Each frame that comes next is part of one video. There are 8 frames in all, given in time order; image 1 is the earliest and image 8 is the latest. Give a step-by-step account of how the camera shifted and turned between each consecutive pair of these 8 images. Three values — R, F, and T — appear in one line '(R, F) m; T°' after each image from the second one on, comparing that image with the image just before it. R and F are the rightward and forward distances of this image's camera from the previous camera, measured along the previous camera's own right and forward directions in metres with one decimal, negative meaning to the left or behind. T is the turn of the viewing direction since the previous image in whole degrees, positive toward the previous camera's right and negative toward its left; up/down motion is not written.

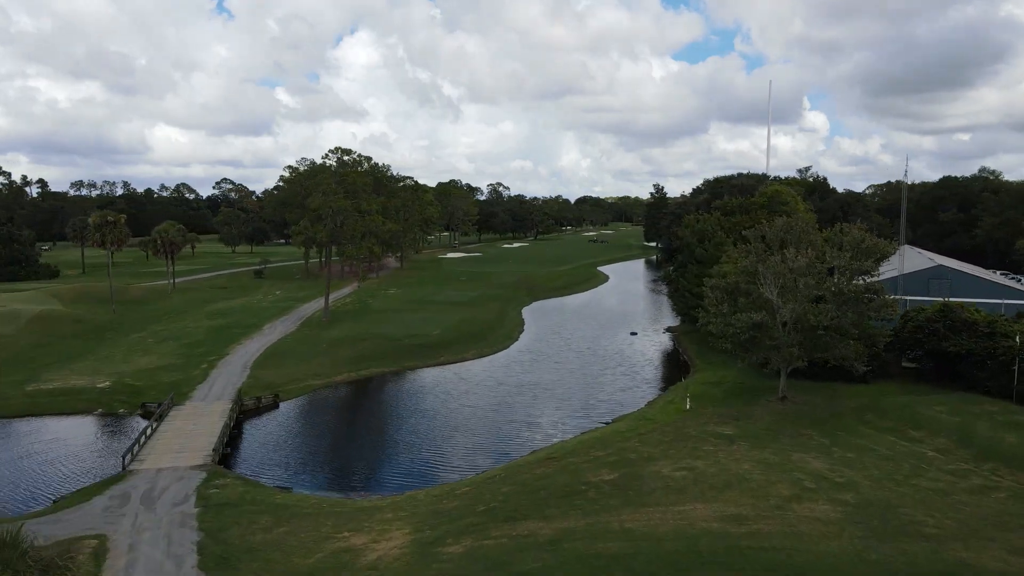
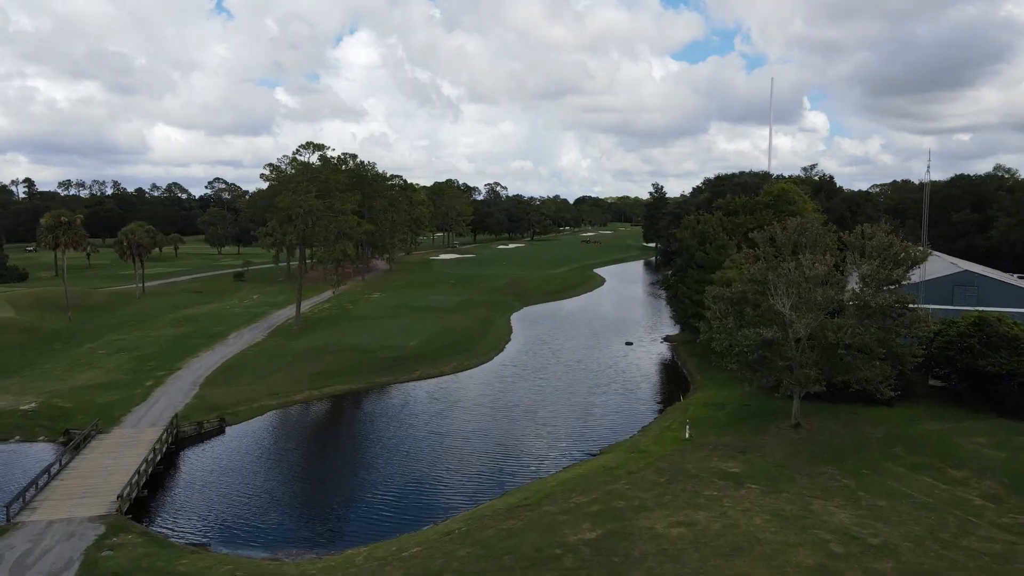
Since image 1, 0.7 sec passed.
(+1.1, +3.7) m; 0°
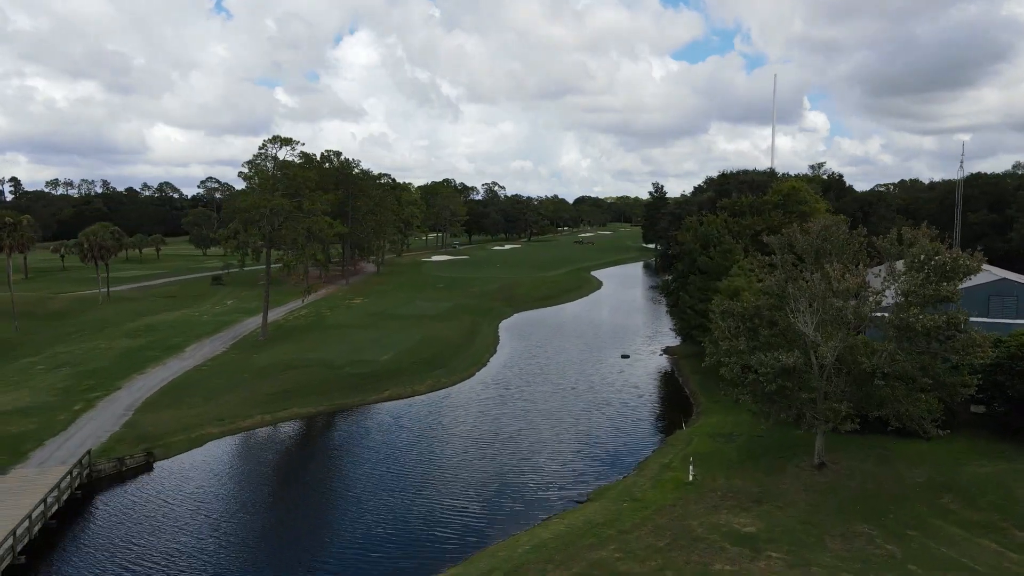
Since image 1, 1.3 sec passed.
(+1.0, +4.0) m; 0°
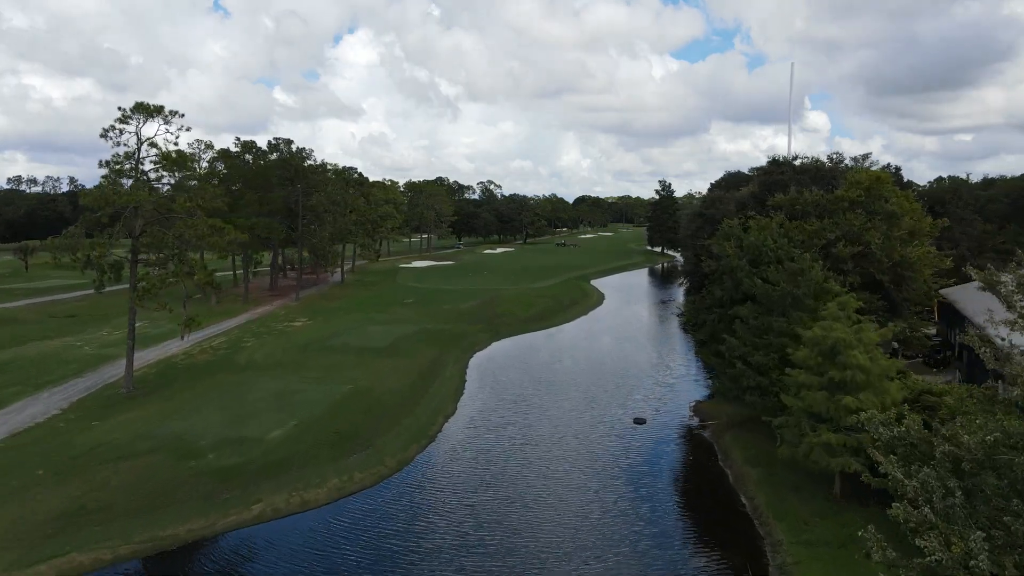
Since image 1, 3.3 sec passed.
(+1.6, +12.9) m; 0°
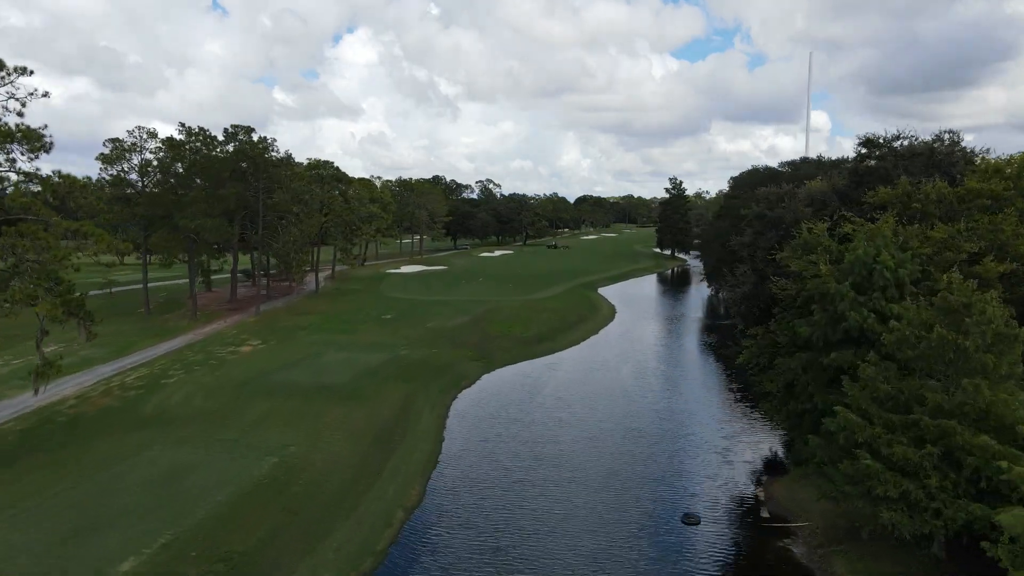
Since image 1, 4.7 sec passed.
(+0.3, +9.4) m; 0°
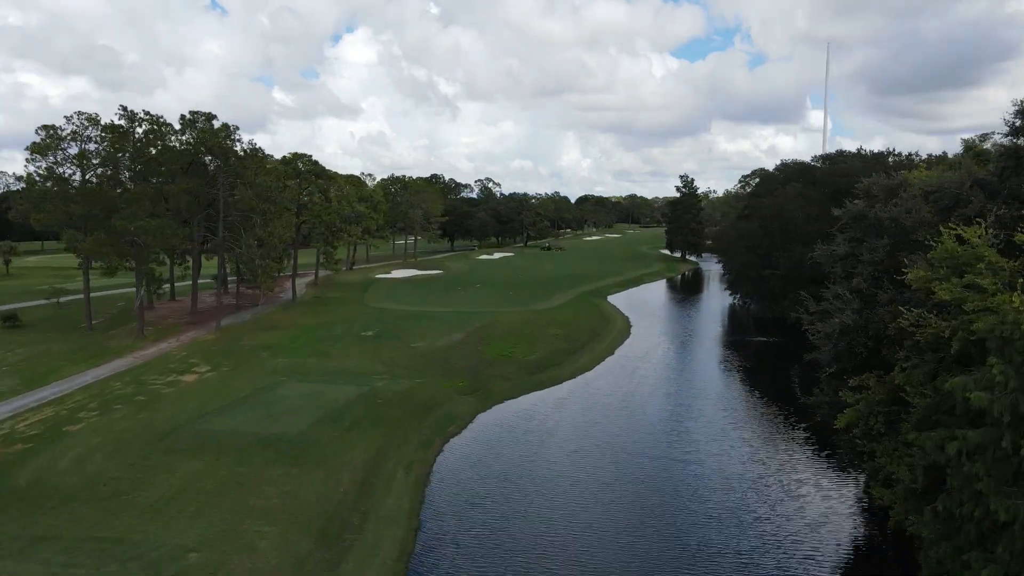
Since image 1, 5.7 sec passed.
(-0.1, +7.6) m; 0°
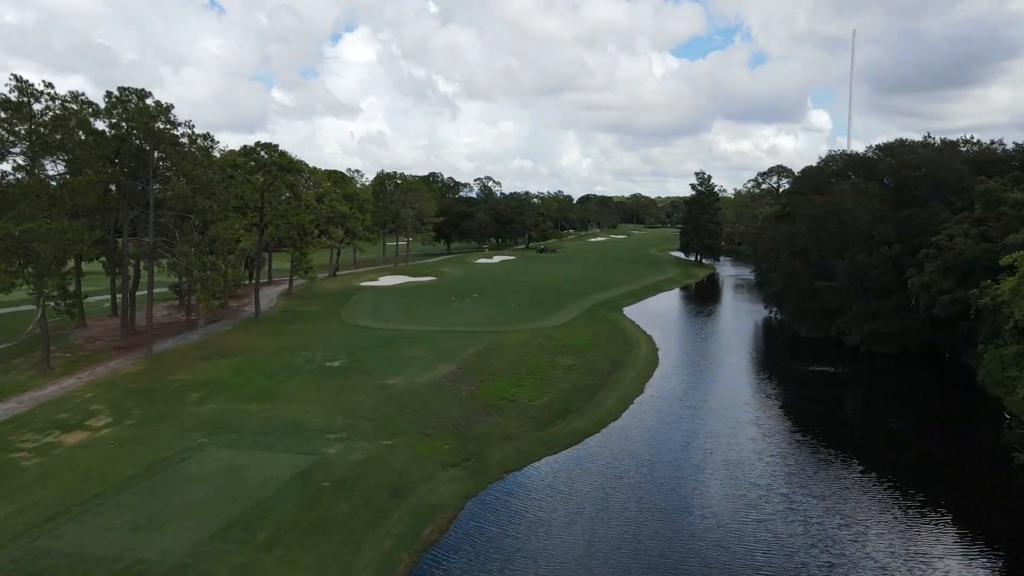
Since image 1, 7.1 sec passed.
(-0.2, +9.3) m; 0°
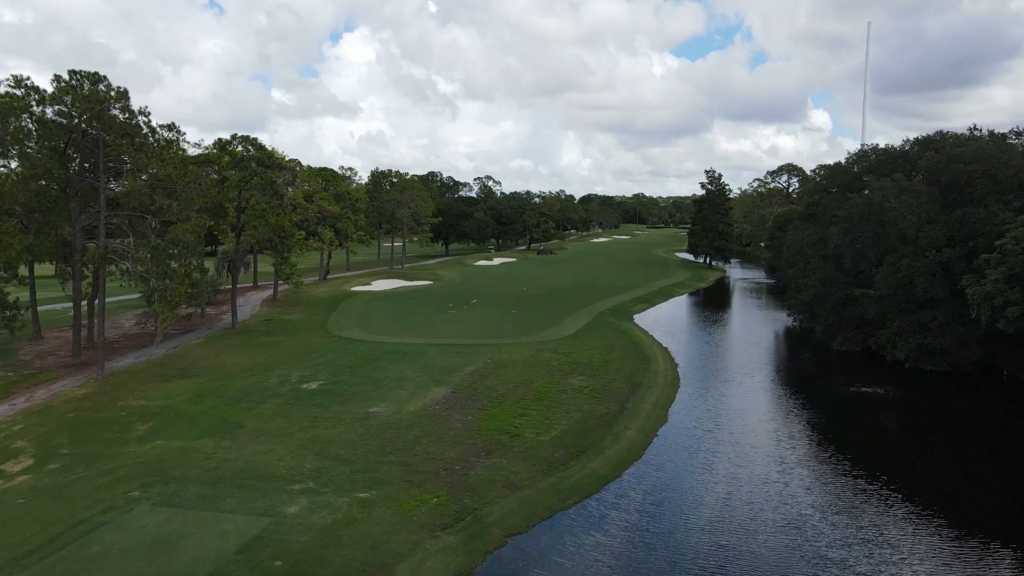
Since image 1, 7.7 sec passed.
(-0.2, +4.7) m; 0°
